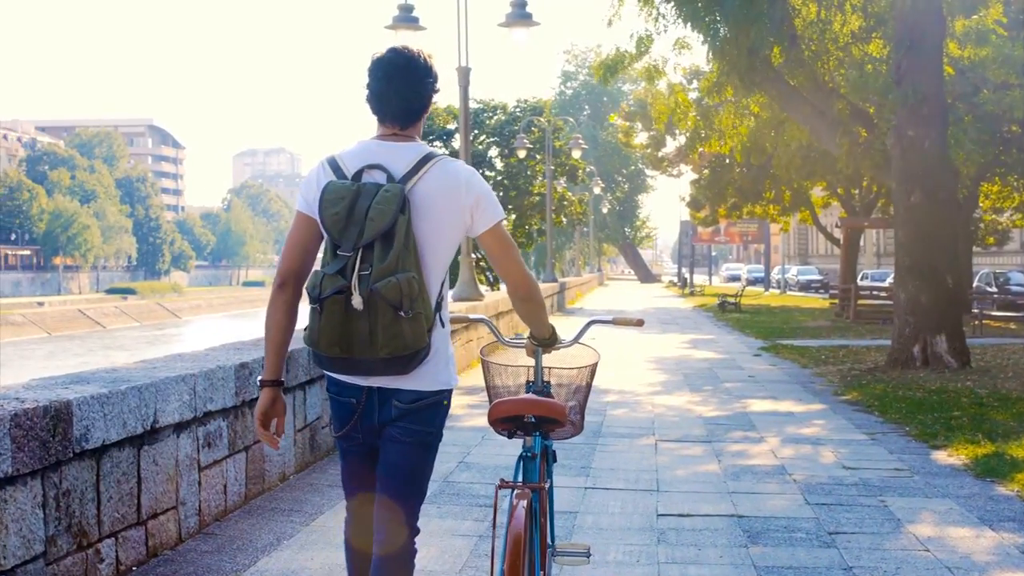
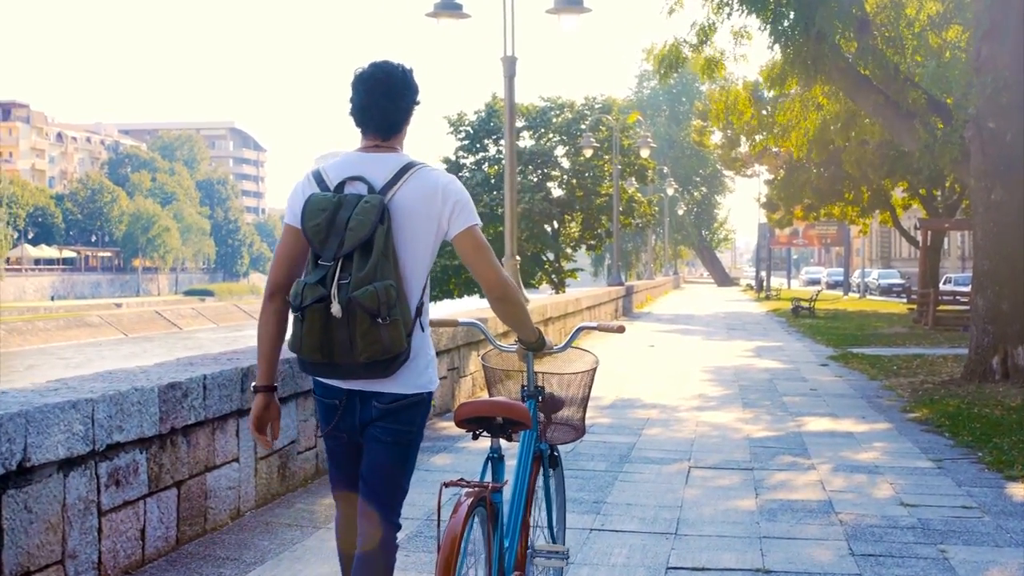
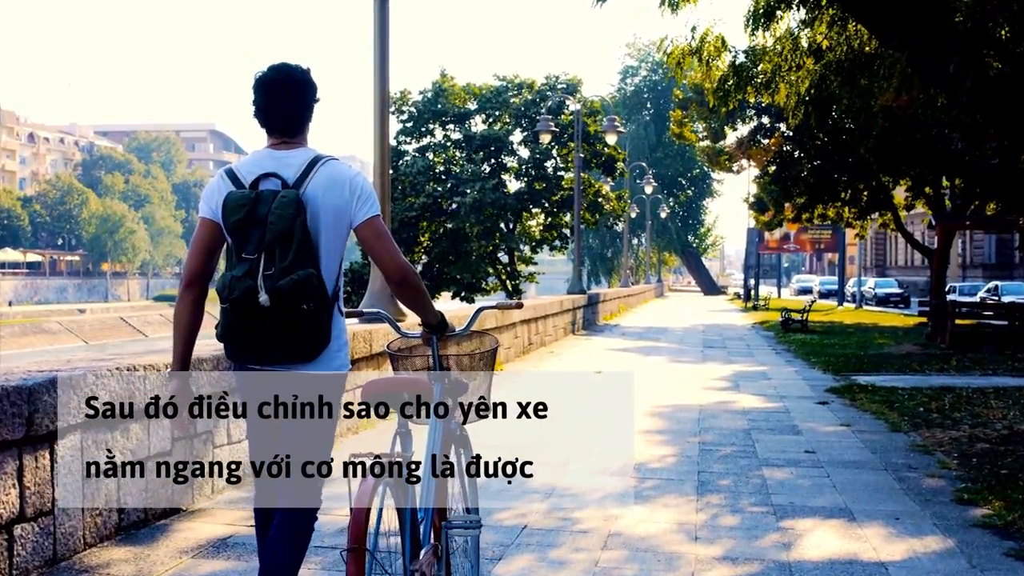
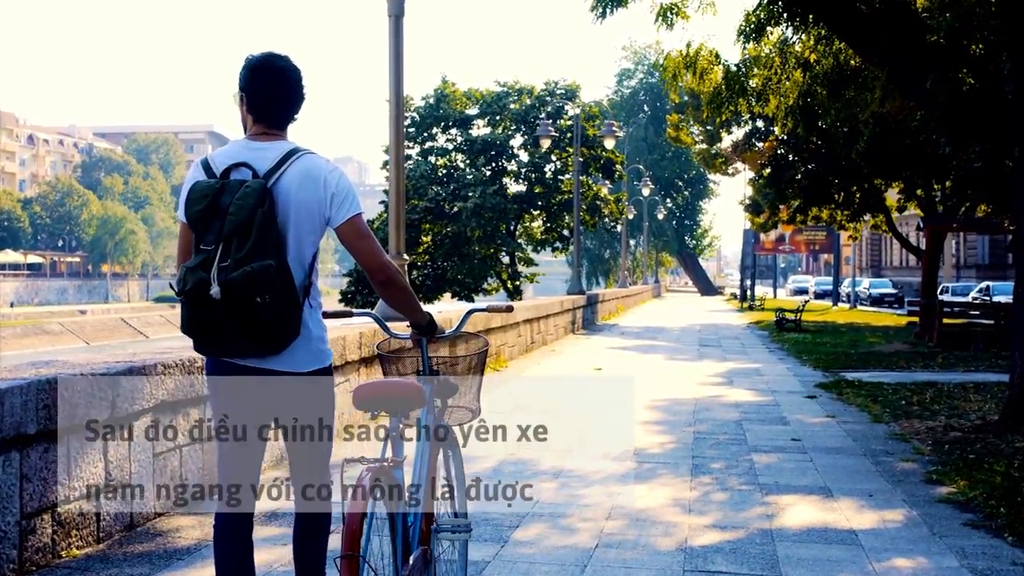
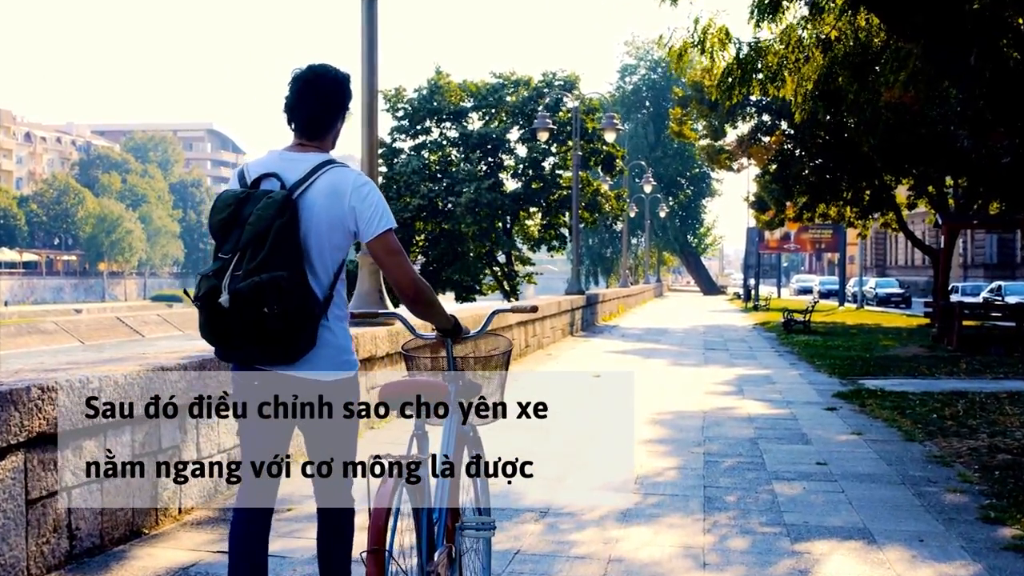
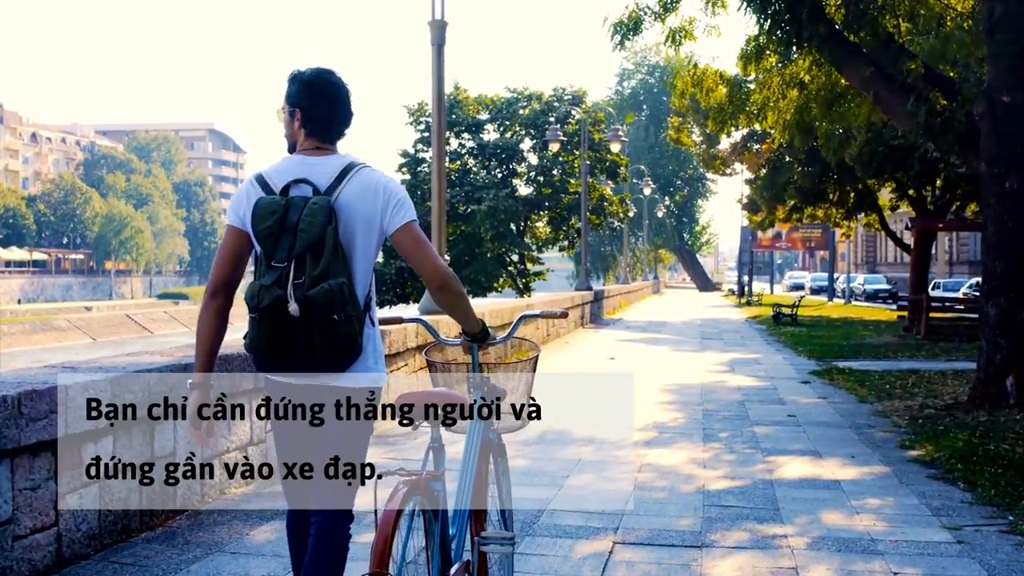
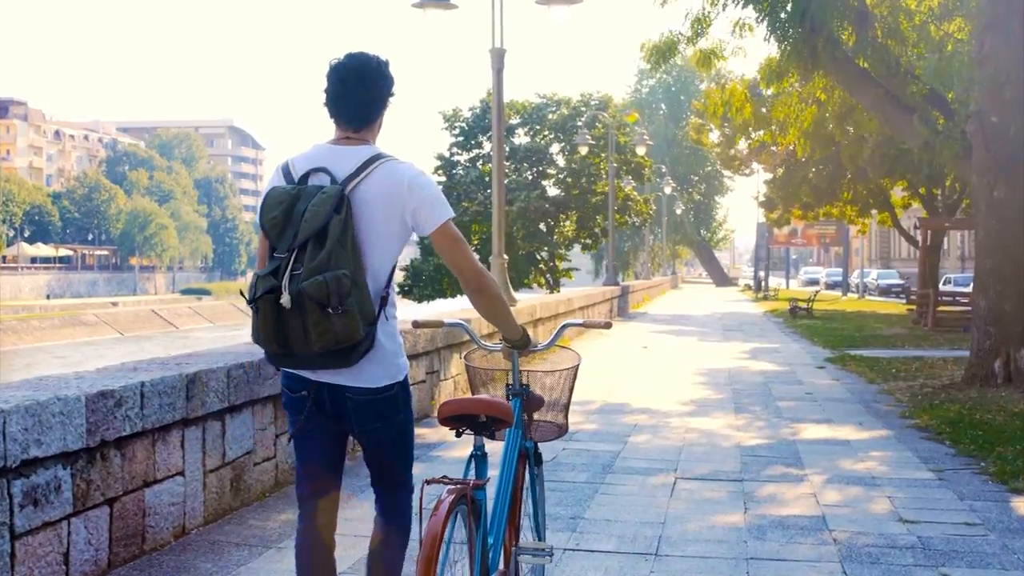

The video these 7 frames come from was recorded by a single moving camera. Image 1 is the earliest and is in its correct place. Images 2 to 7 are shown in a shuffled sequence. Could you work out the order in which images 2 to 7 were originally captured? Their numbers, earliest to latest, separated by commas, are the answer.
2, 7, 6, 4, 3, 5
